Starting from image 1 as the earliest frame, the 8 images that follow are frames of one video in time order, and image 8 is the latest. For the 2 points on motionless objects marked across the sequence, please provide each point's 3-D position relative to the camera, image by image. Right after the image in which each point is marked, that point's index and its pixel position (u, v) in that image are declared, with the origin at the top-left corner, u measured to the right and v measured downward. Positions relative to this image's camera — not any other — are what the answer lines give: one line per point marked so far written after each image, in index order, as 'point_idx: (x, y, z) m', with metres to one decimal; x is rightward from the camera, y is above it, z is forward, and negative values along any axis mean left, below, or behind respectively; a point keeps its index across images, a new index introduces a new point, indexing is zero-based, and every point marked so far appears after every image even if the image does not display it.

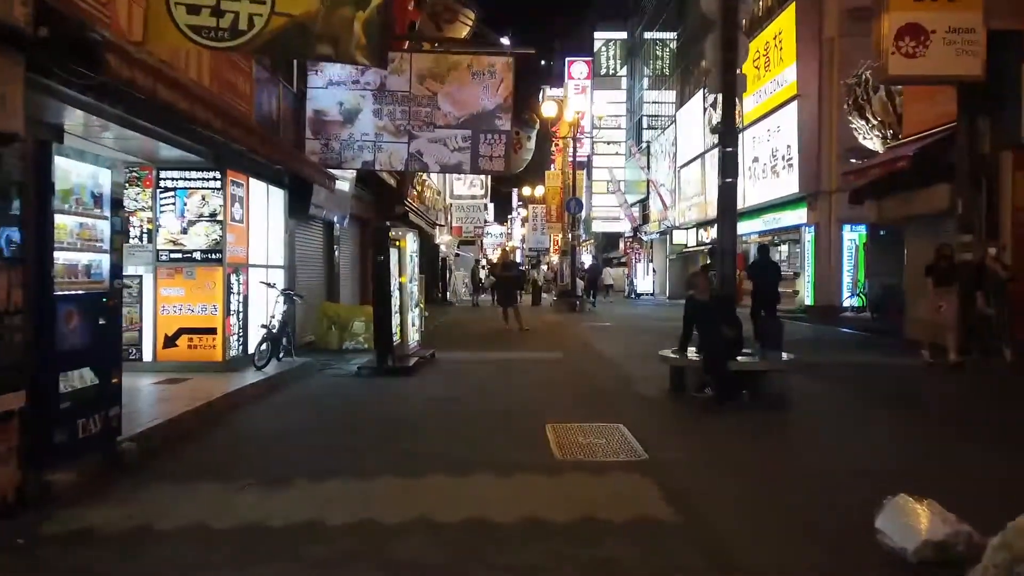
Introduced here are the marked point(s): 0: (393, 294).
0: (-2.0, -0.1, +12.7) m
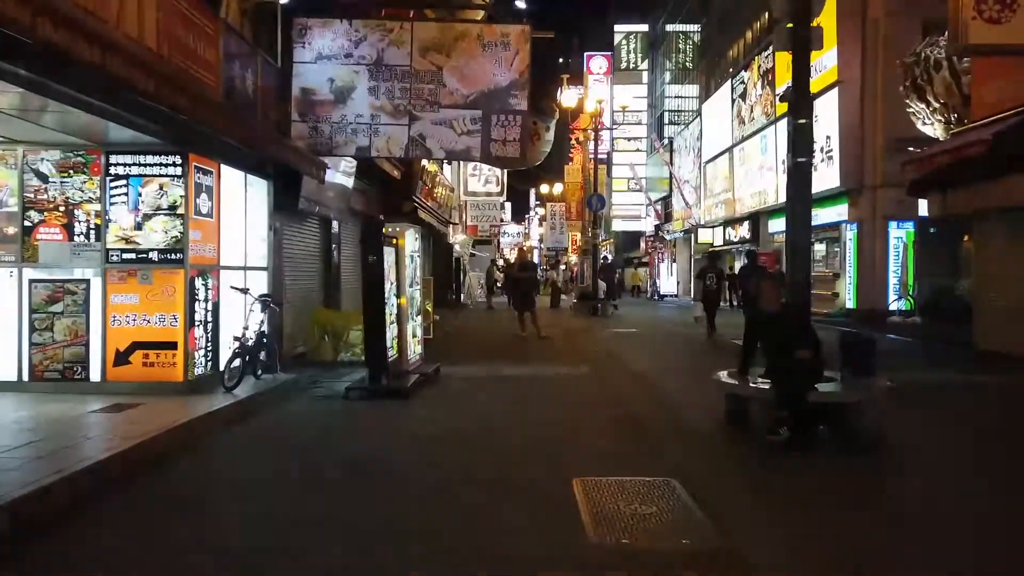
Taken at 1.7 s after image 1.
0: (-1.7, -0.2, +10.8) m
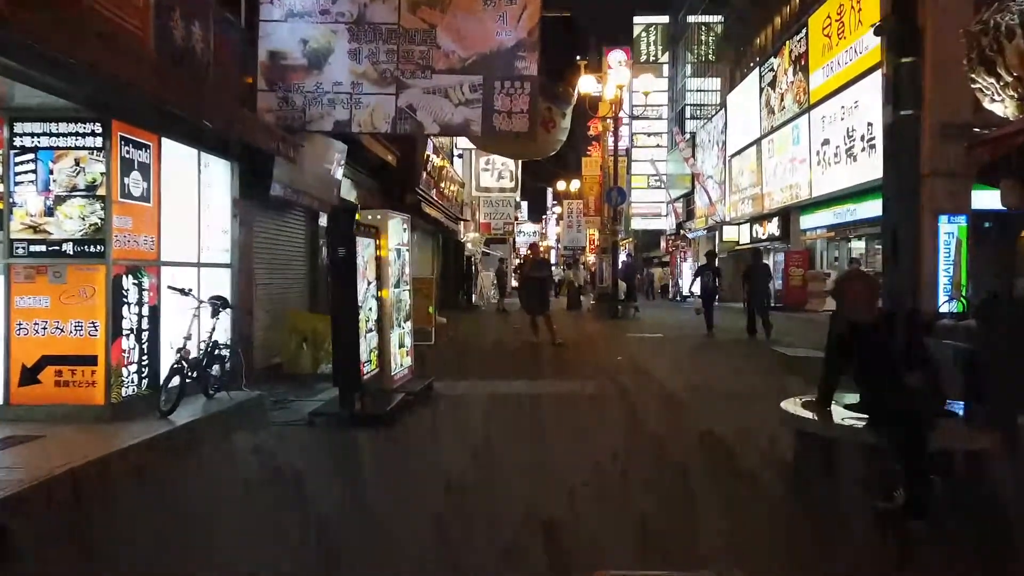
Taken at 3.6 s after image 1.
0: (-1.7, -0.2, +8.8) m
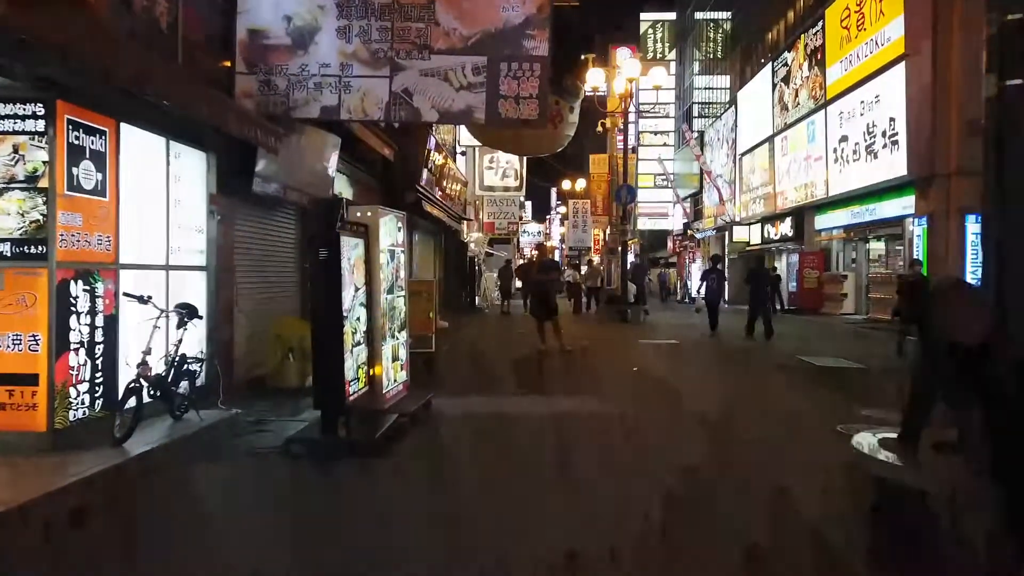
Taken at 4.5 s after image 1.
0: (-1.6, -0.3, +7.7) m
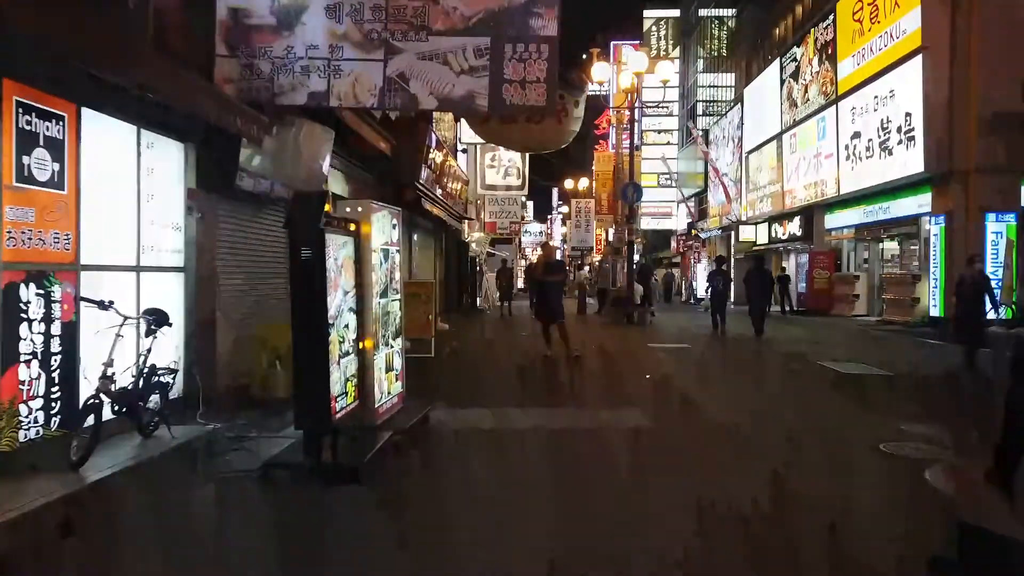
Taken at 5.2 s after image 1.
0: (-1.5, -0.3, +6.8) m
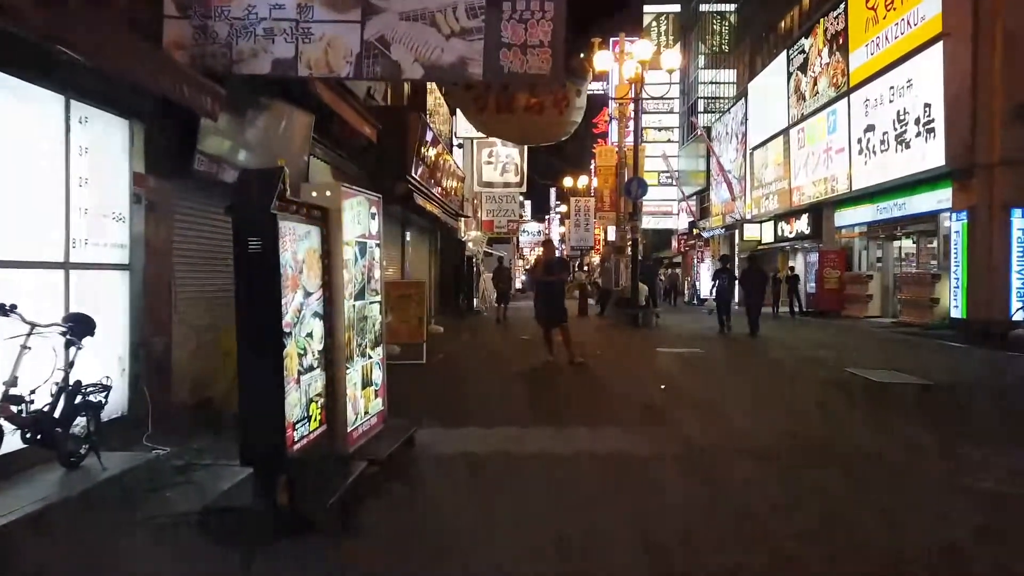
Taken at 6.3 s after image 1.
0: (-1.5, -0.3, +5.6) m
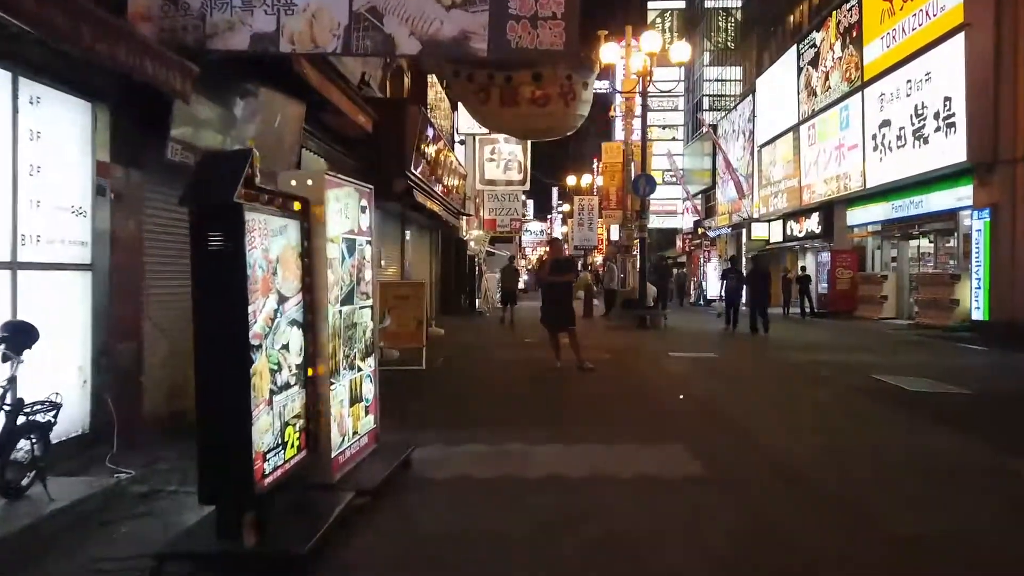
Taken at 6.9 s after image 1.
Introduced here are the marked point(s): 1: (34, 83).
0: (-1.5, -0.3, +4.8) m
1: (-3.9, +1.7, +6.2) m
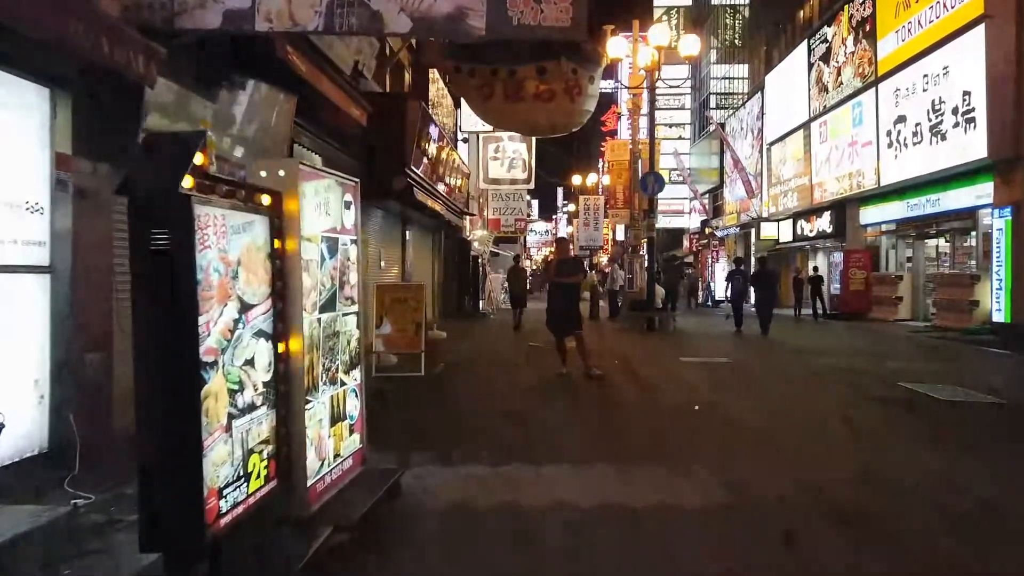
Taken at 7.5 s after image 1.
0: (-1.5, -0.4, +4.1) m
1: (-3.9, +1.6, +5.5) m
